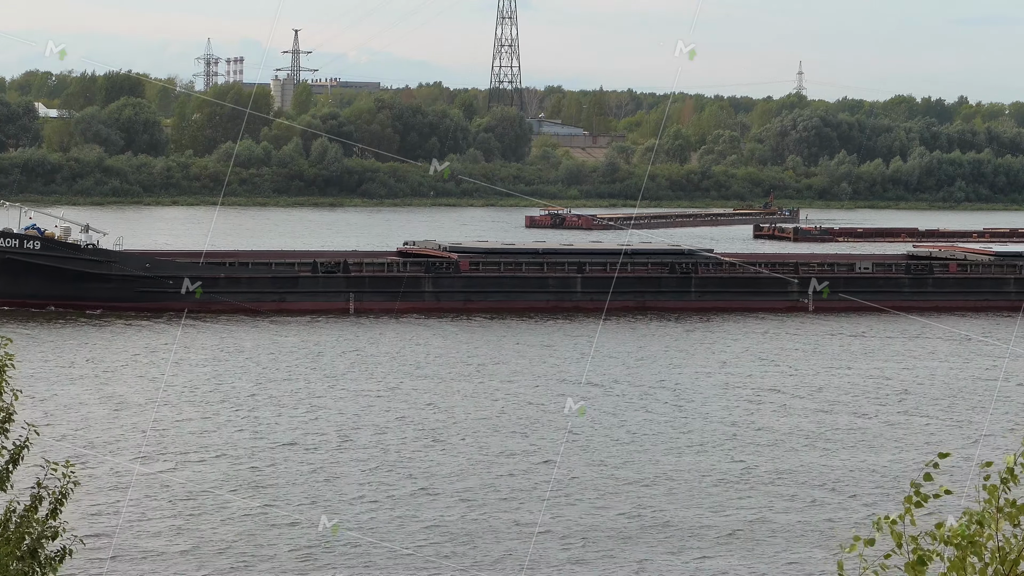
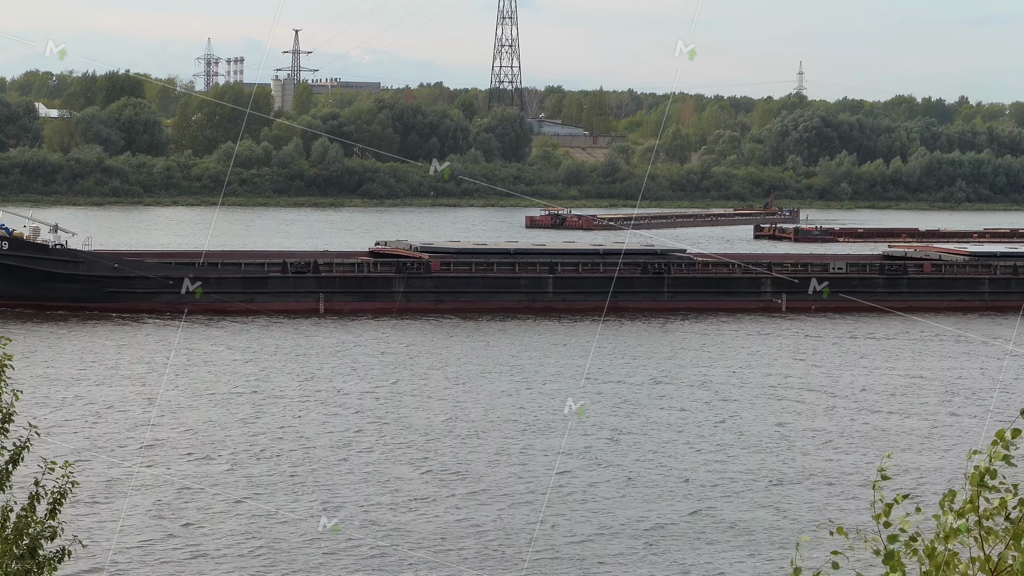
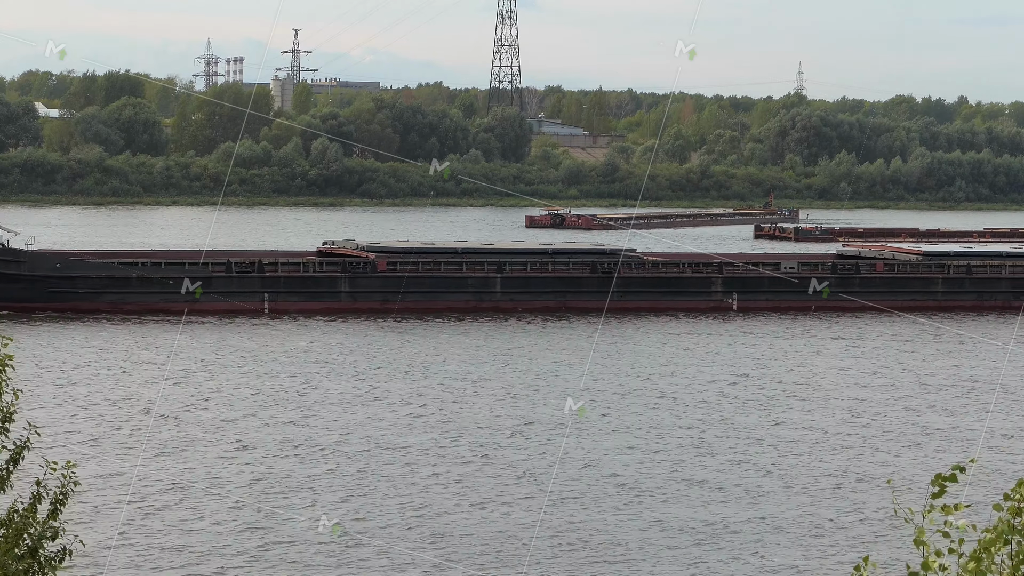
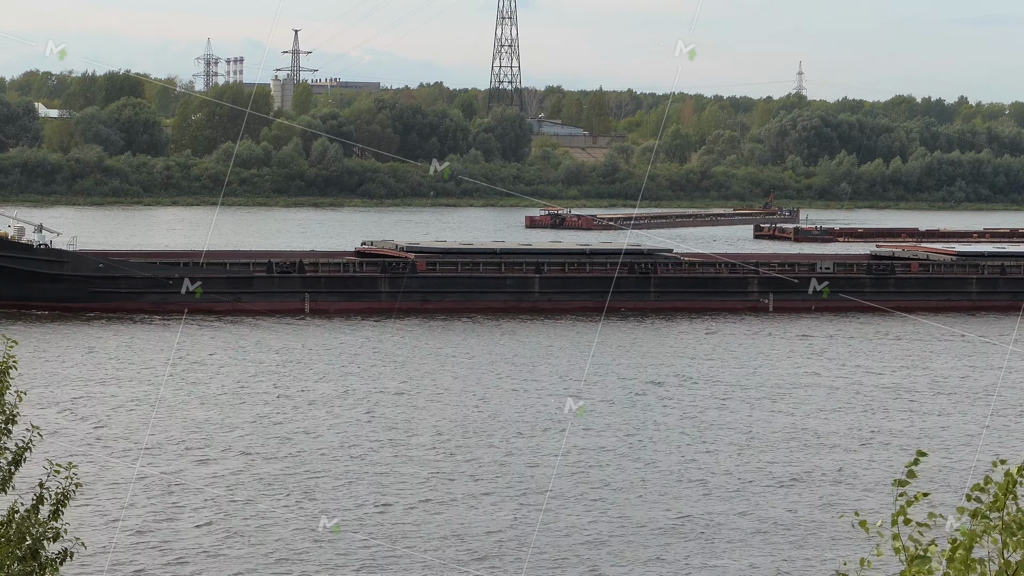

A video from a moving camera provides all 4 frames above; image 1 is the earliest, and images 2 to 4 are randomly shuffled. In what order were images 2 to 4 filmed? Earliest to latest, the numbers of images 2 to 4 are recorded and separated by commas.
2, 4, 3
